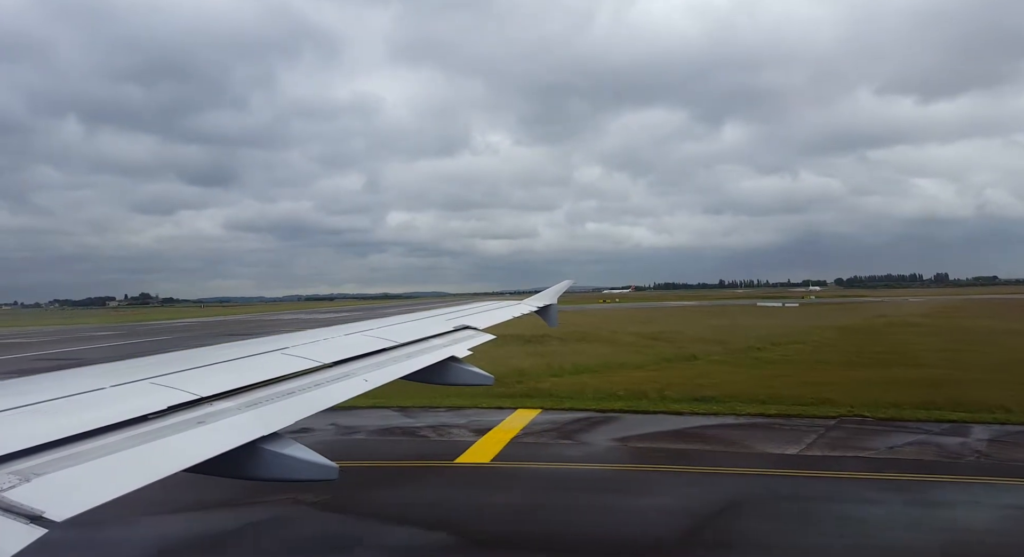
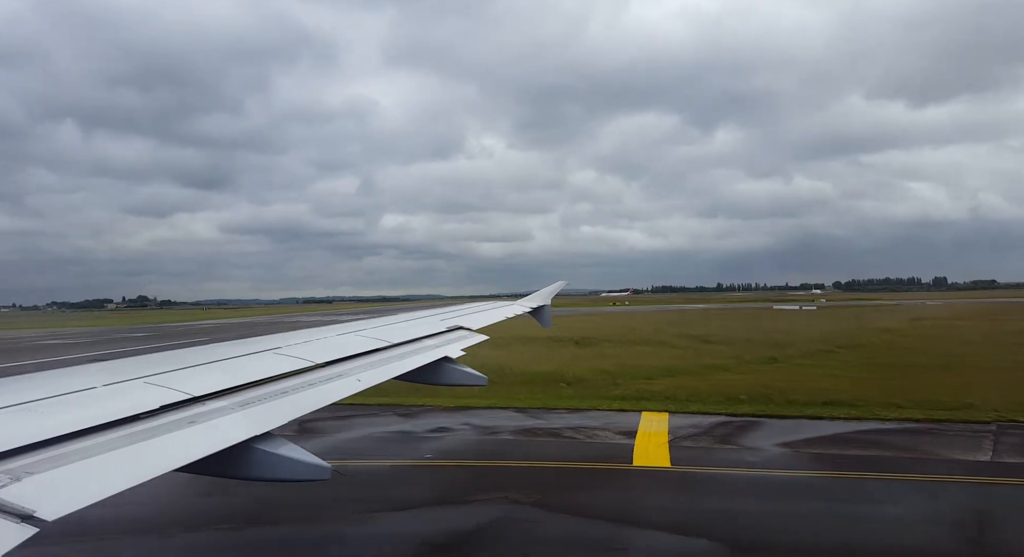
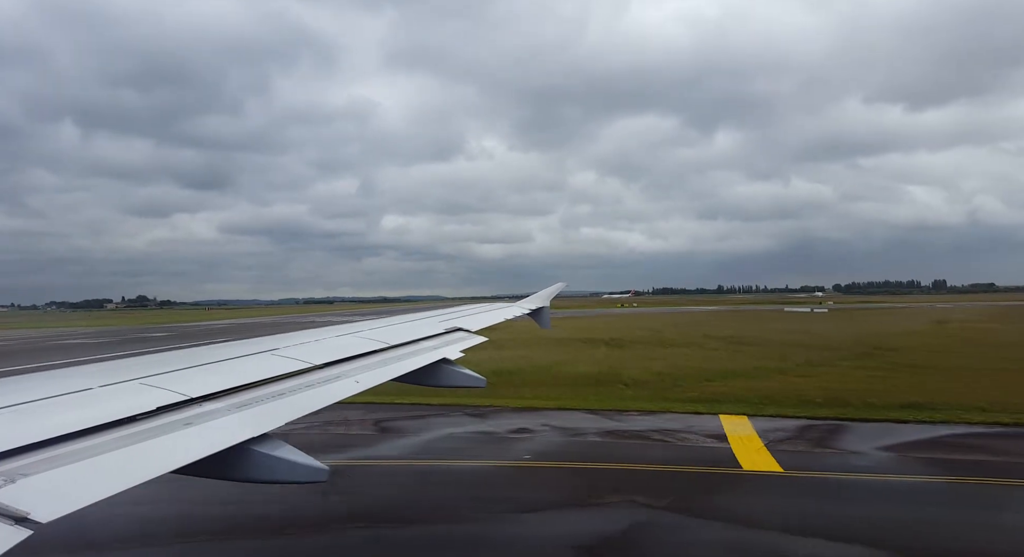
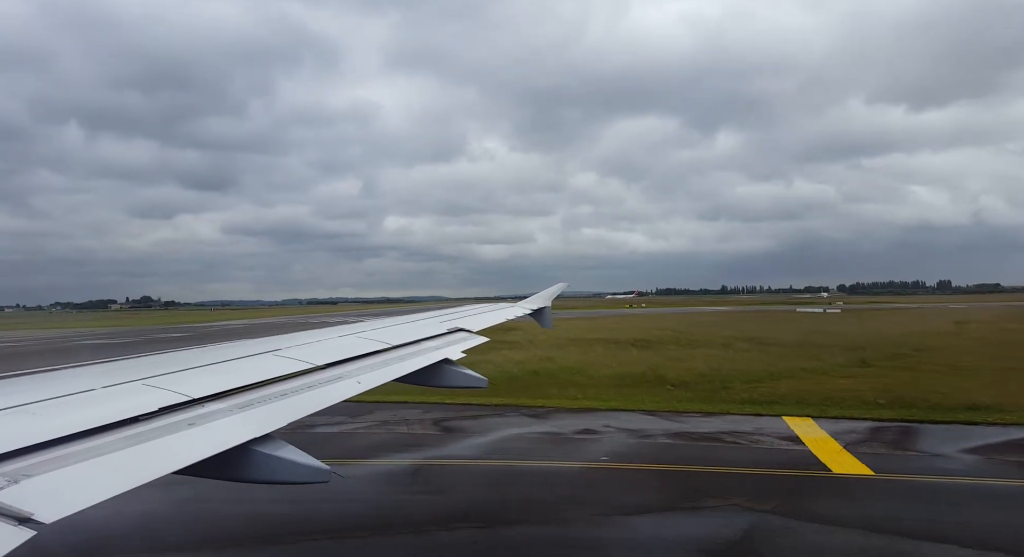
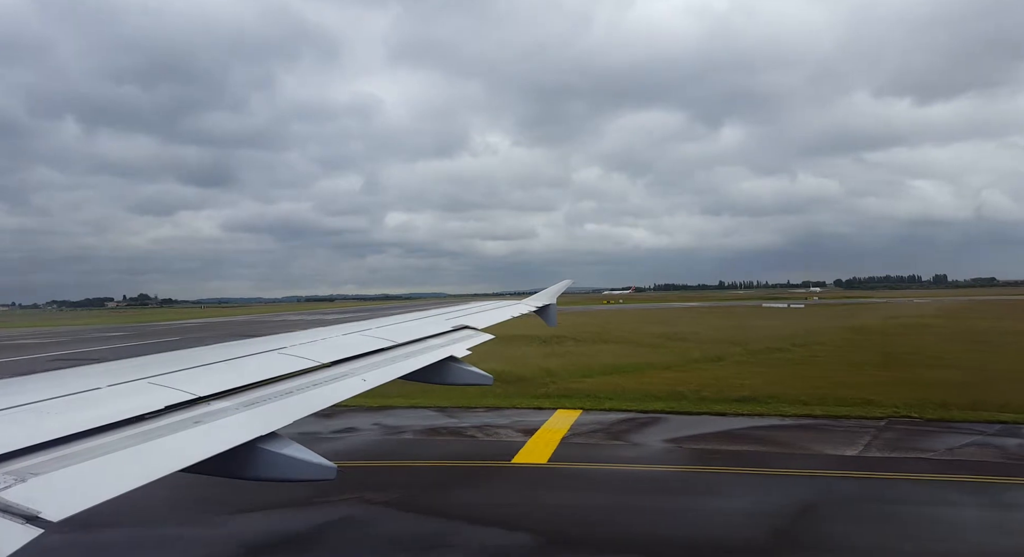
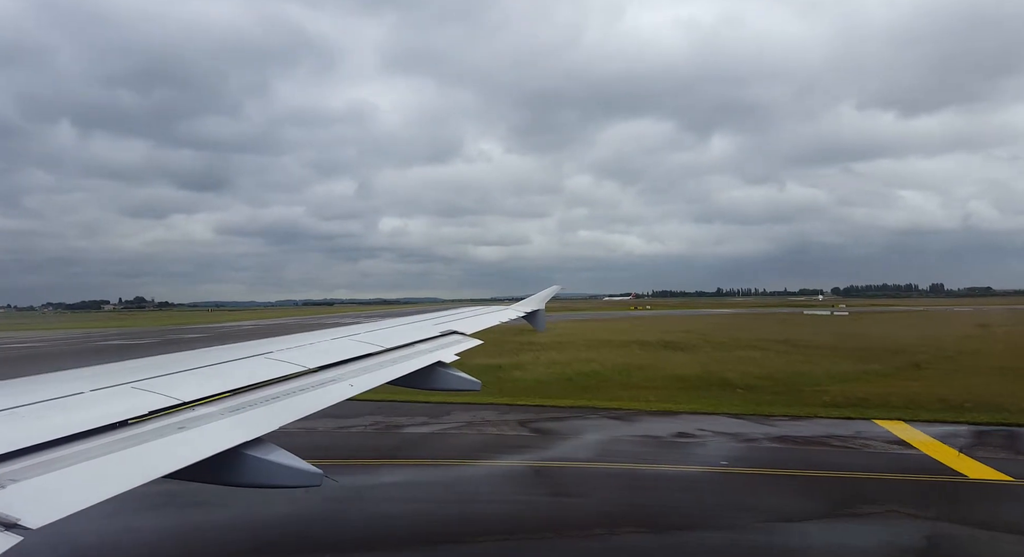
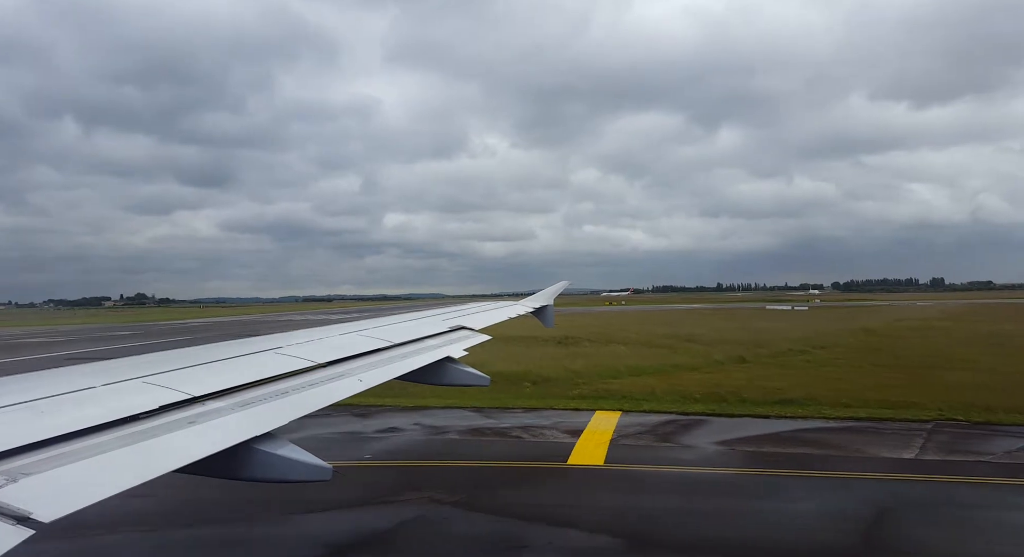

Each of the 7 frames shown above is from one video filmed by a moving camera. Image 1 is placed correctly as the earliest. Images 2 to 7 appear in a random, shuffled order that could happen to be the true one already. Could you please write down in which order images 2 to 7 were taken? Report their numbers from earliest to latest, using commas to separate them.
5, 7, 2, 3, 4, 6
